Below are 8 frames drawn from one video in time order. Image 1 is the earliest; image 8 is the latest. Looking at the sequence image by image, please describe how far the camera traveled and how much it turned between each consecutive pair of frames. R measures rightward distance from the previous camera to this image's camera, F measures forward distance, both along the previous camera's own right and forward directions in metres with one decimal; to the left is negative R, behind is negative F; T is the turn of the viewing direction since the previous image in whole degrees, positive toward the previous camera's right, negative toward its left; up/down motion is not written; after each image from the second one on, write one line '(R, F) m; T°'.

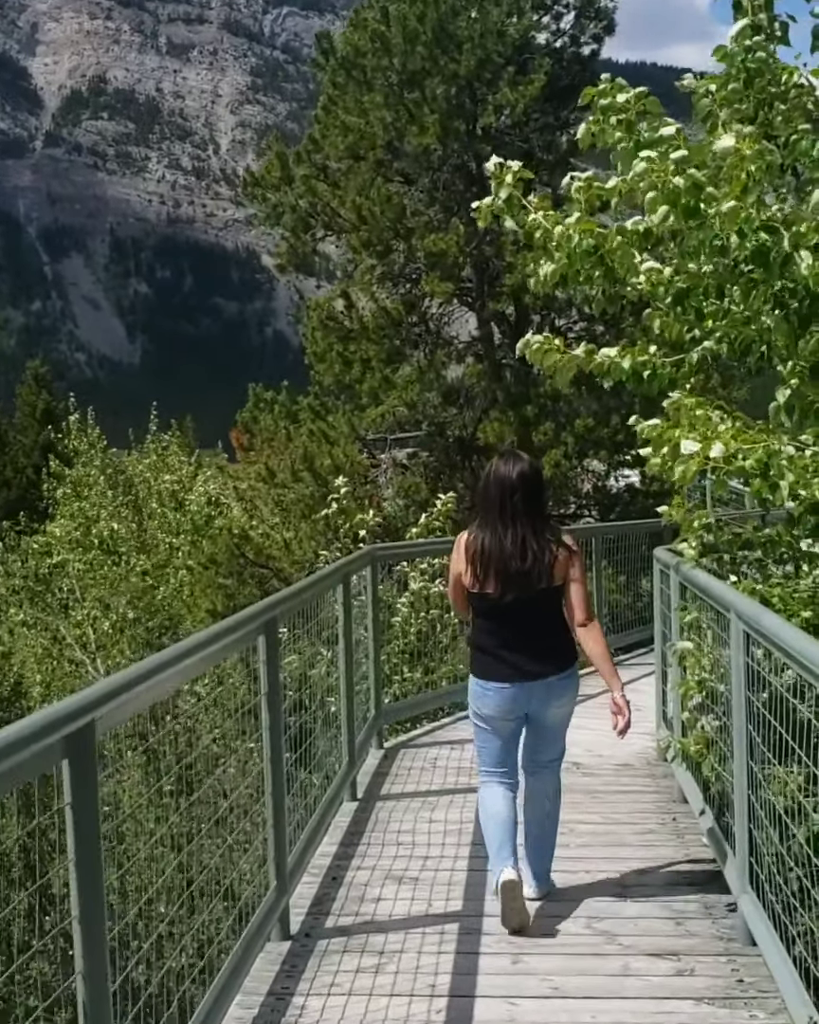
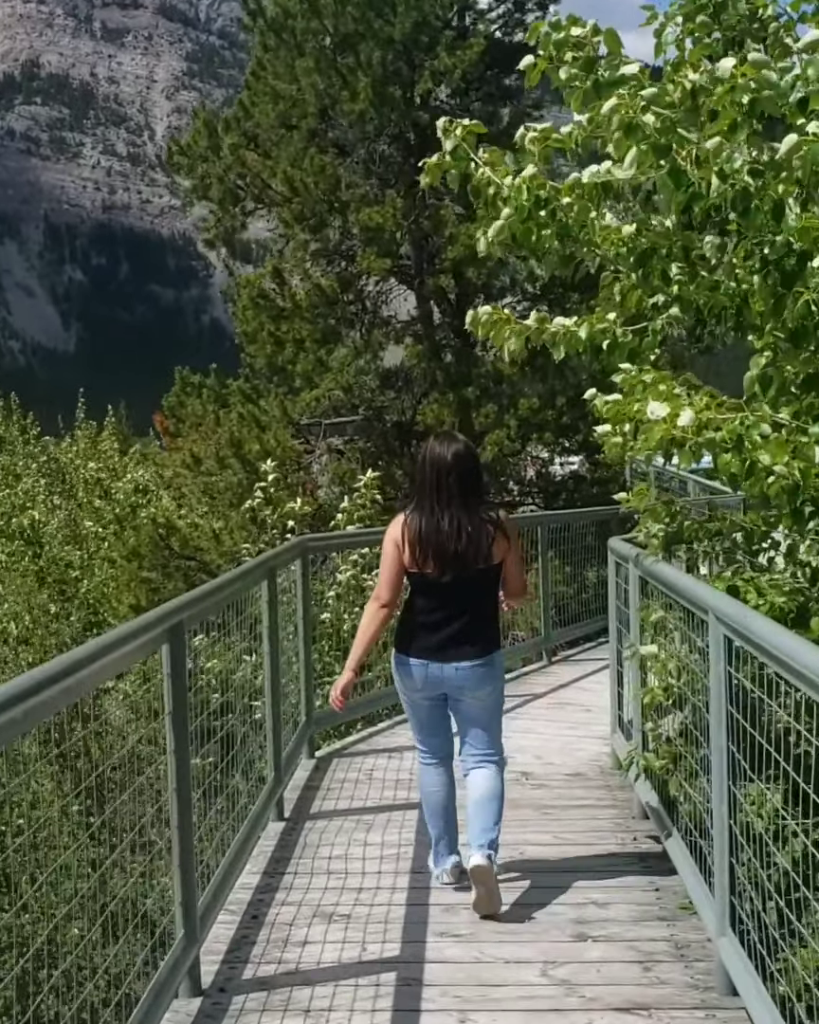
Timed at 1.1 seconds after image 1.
(0.0, +0.6) m; +2°
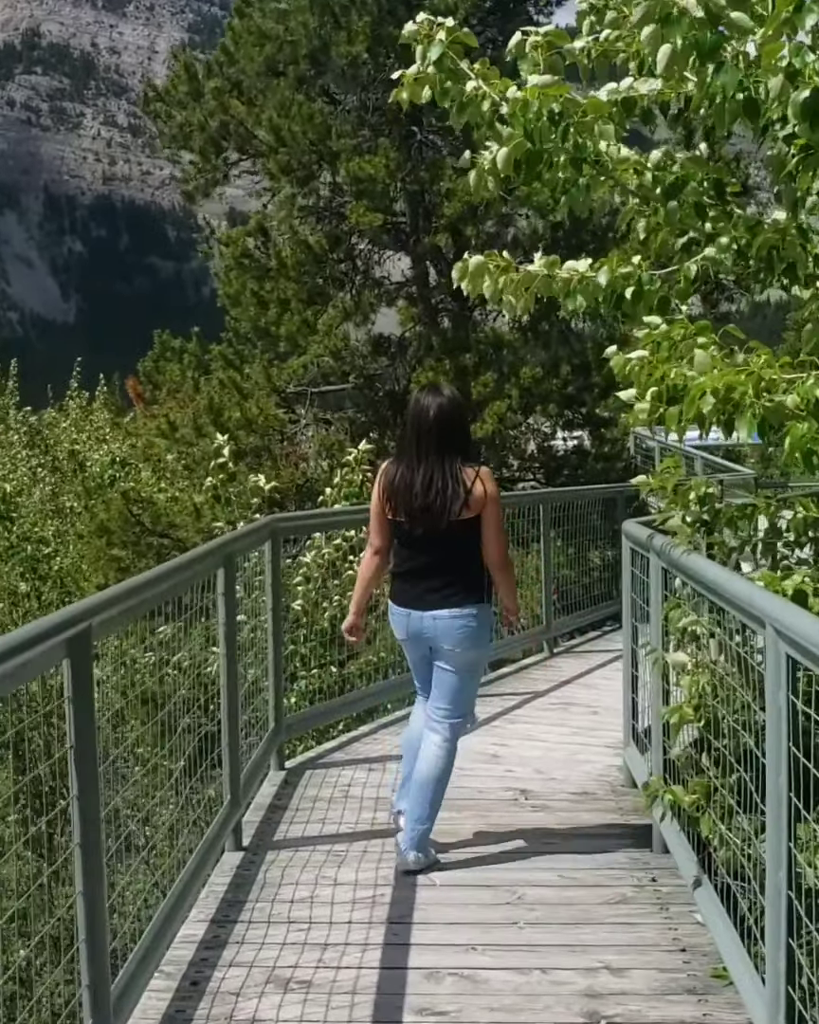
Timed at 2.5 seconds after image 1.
(0.0, +0.8) m; 0°
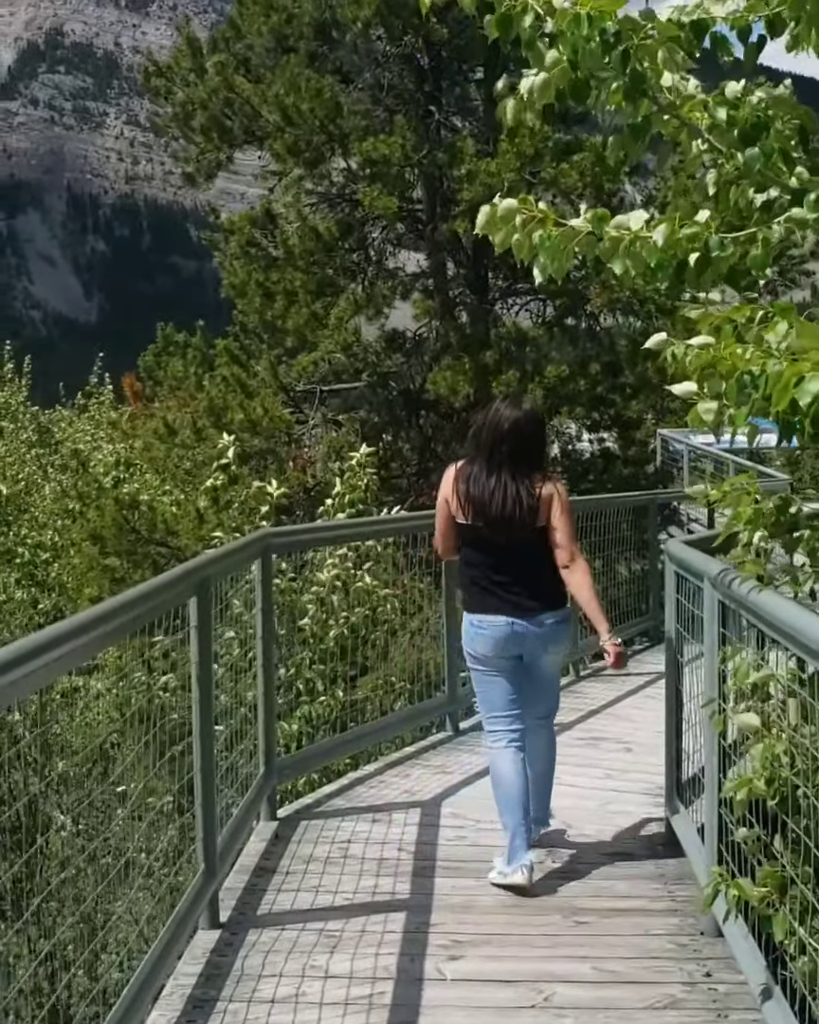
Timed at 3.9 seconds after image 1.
(0.0, +0.7) m; -1°
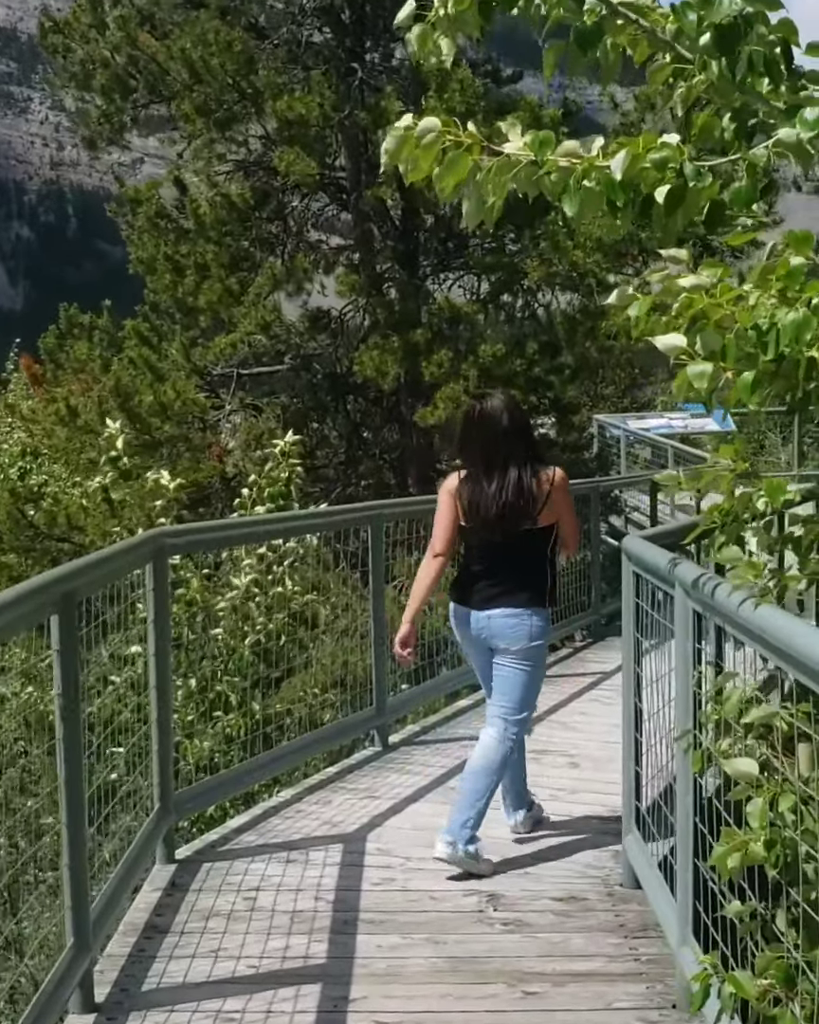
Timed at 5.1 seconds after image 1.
(0.0, +0.7) m; +3°
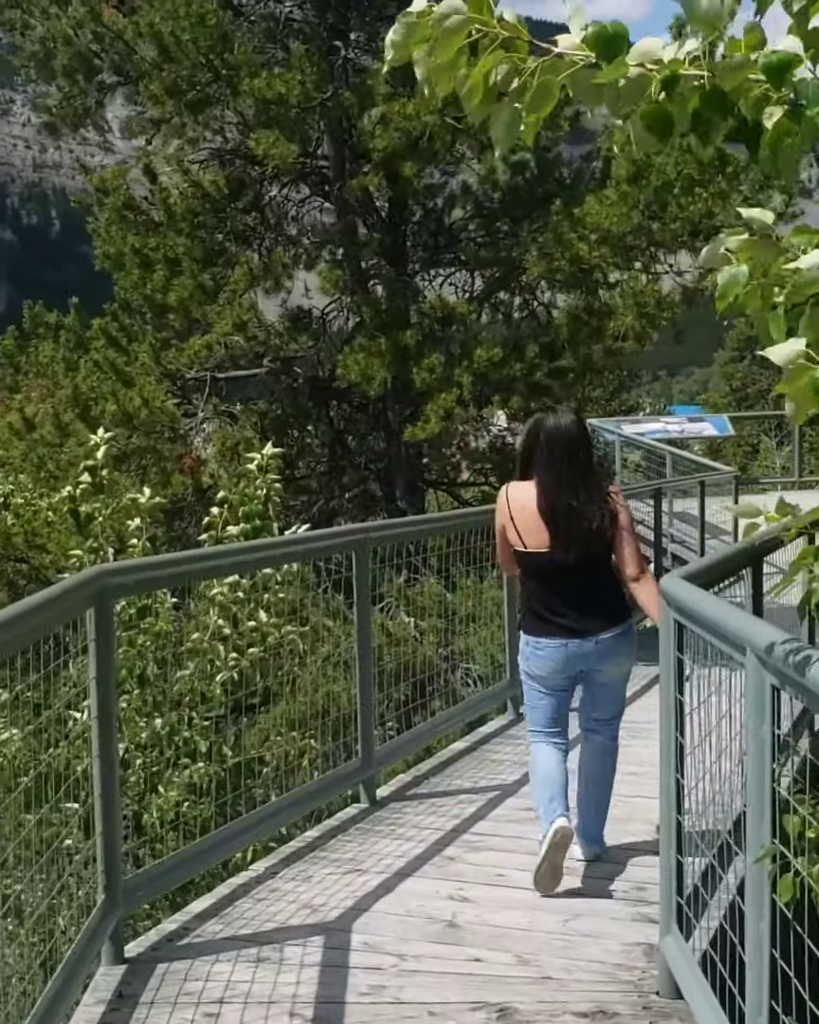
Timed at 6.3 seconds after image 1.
(0.0, +0.7) m; +1°
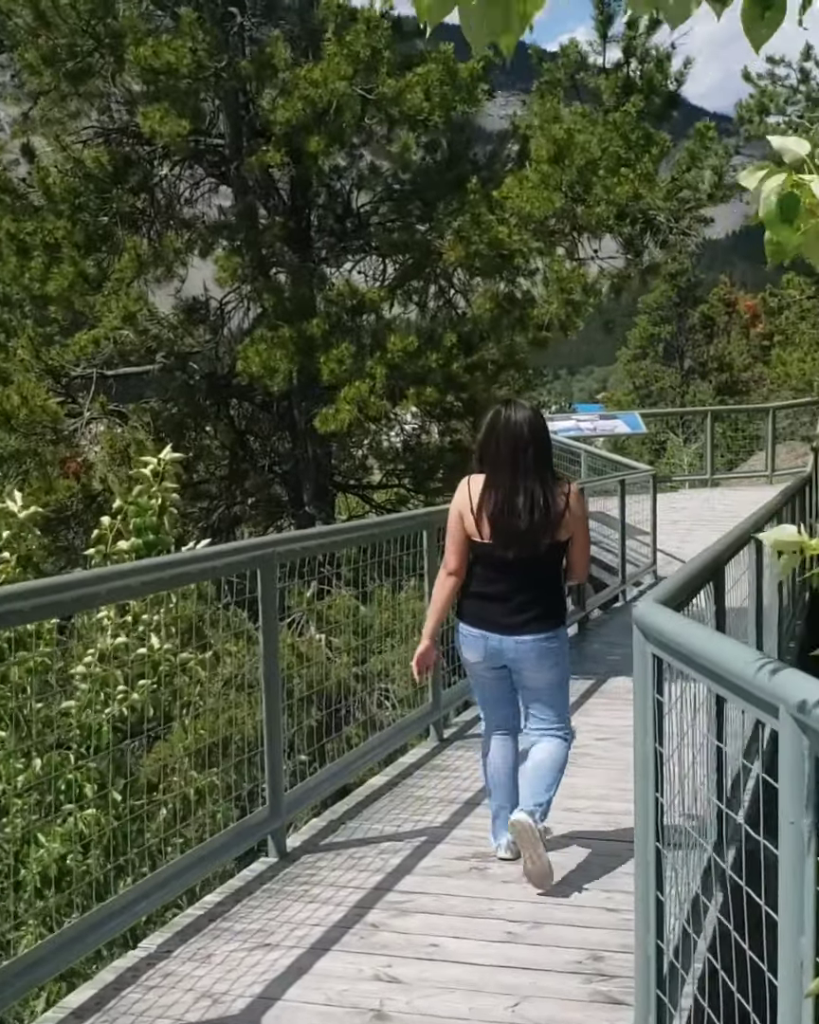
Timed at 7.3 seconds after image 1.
(0.0, +0.6) m; +4°
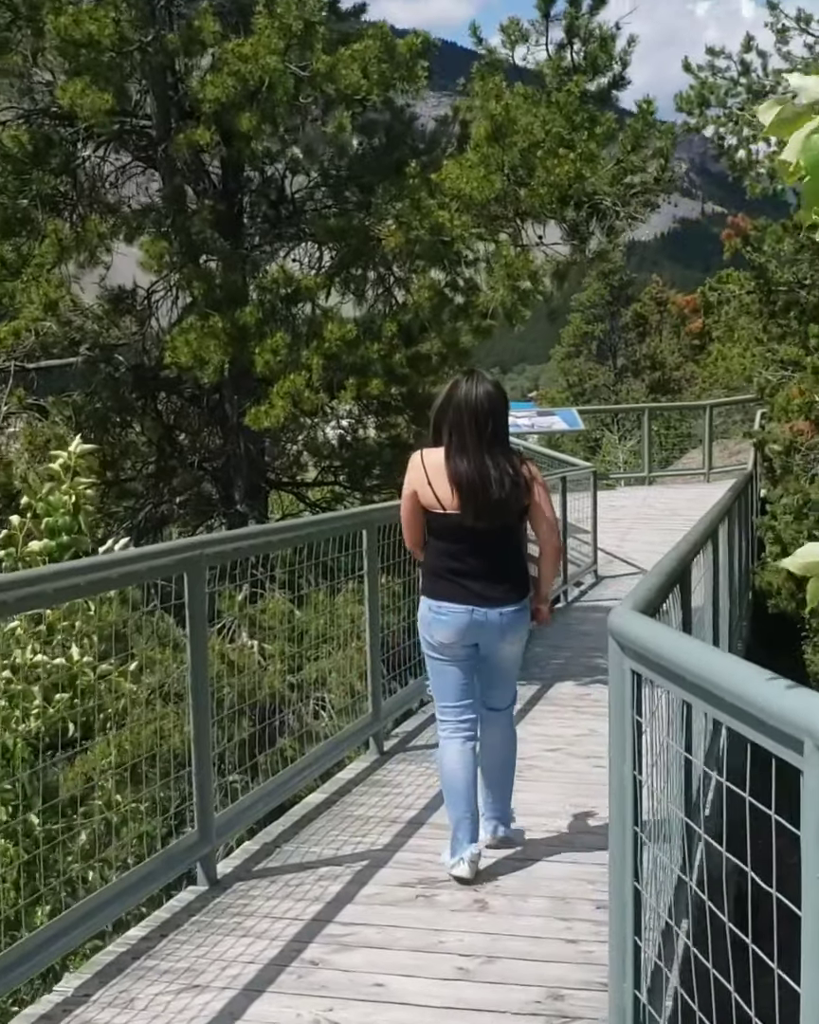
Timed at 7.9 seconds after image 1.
(0.0, +0.3) m; +3°
